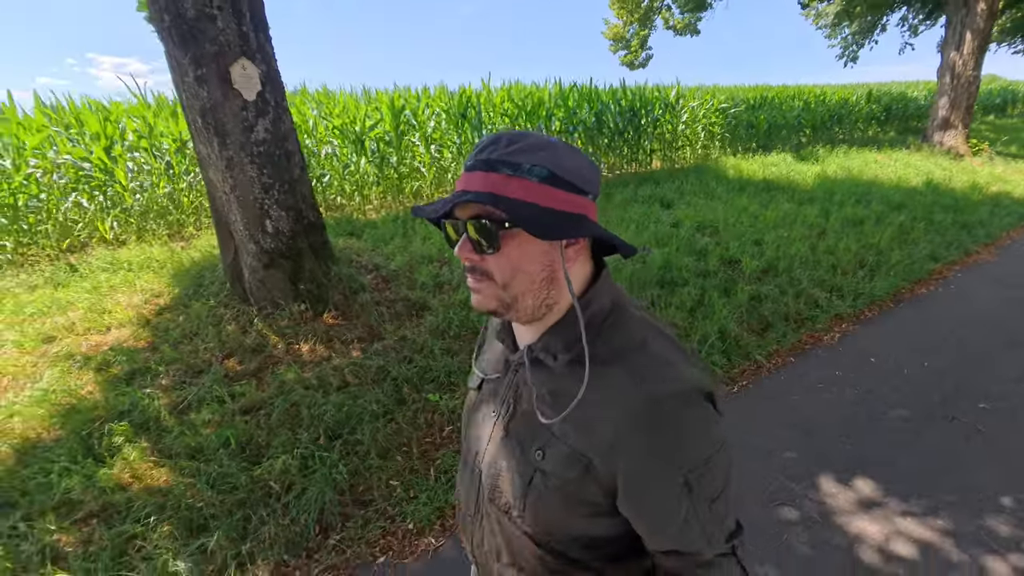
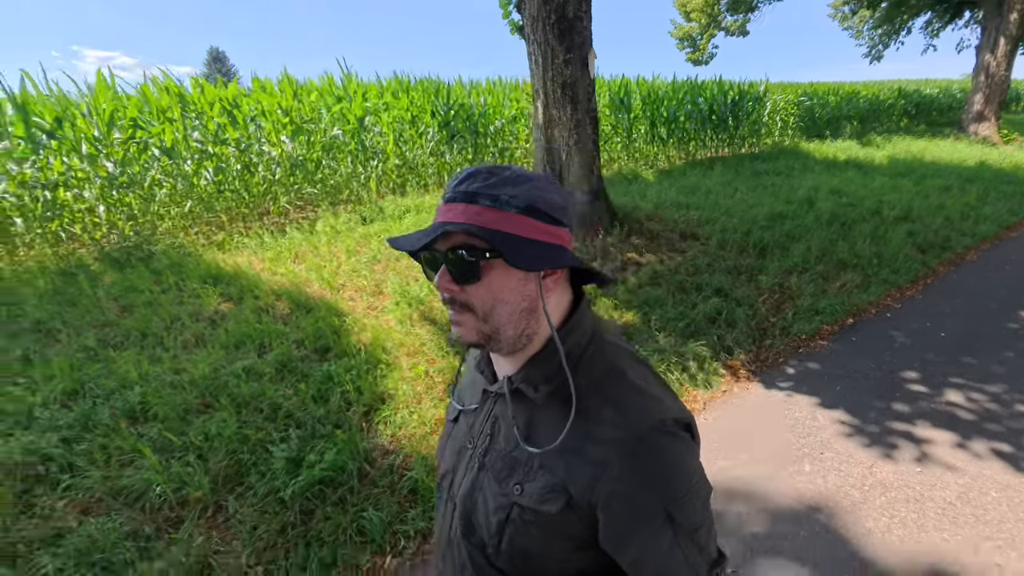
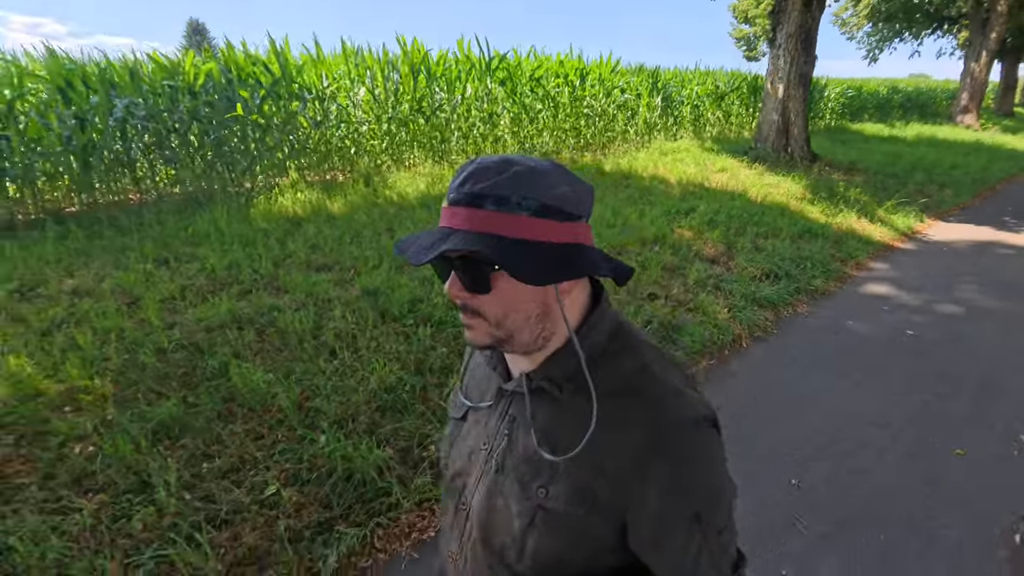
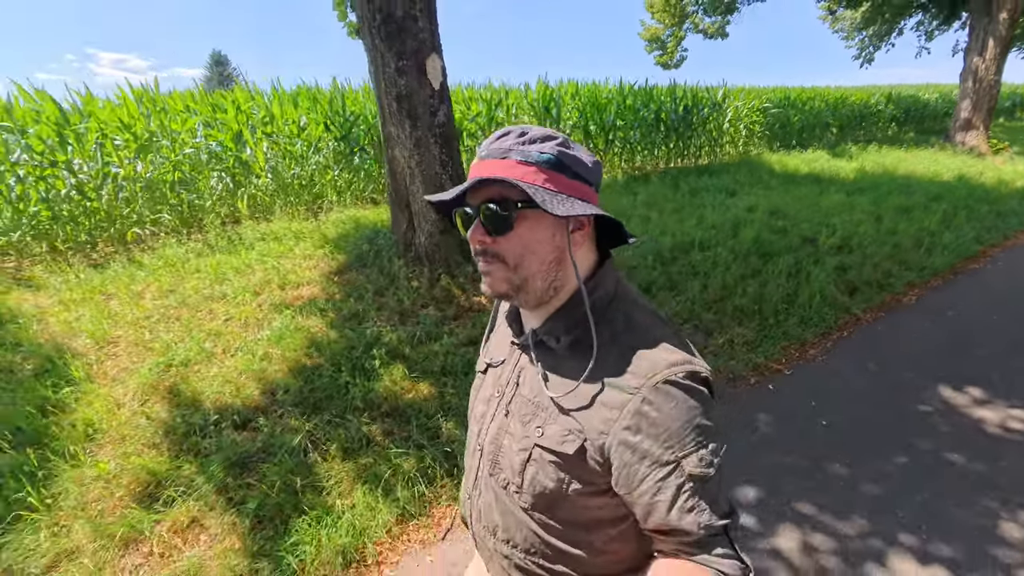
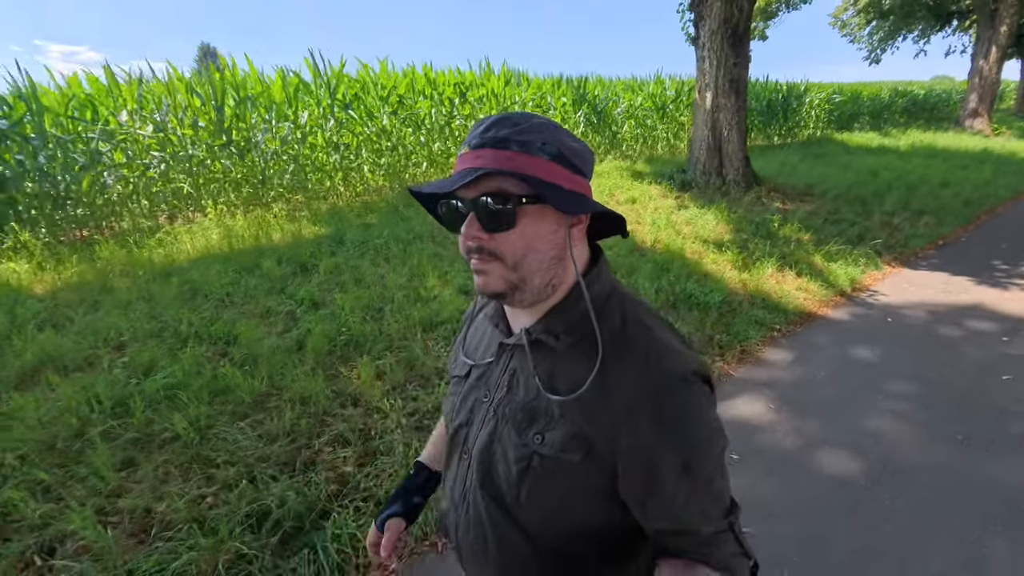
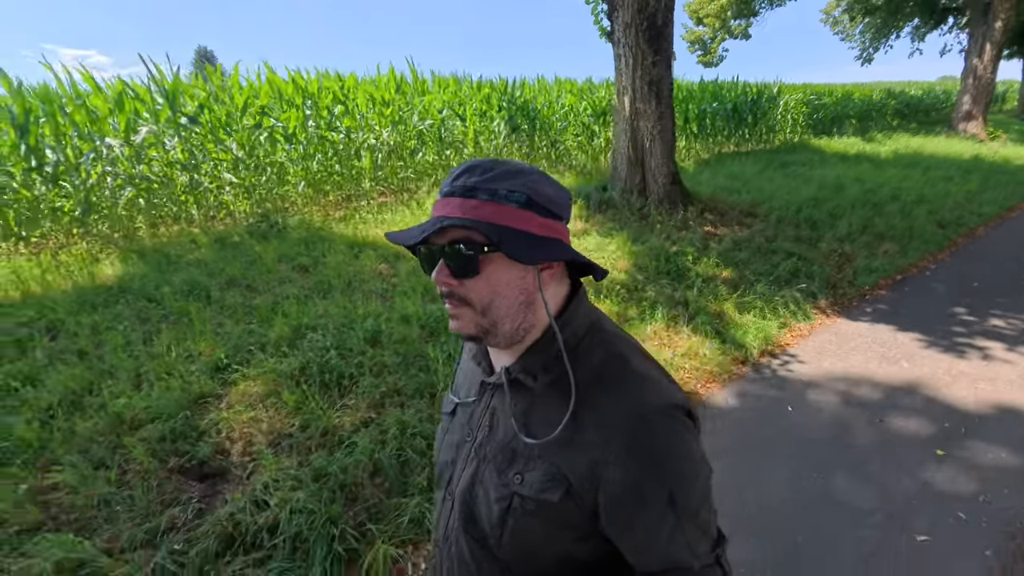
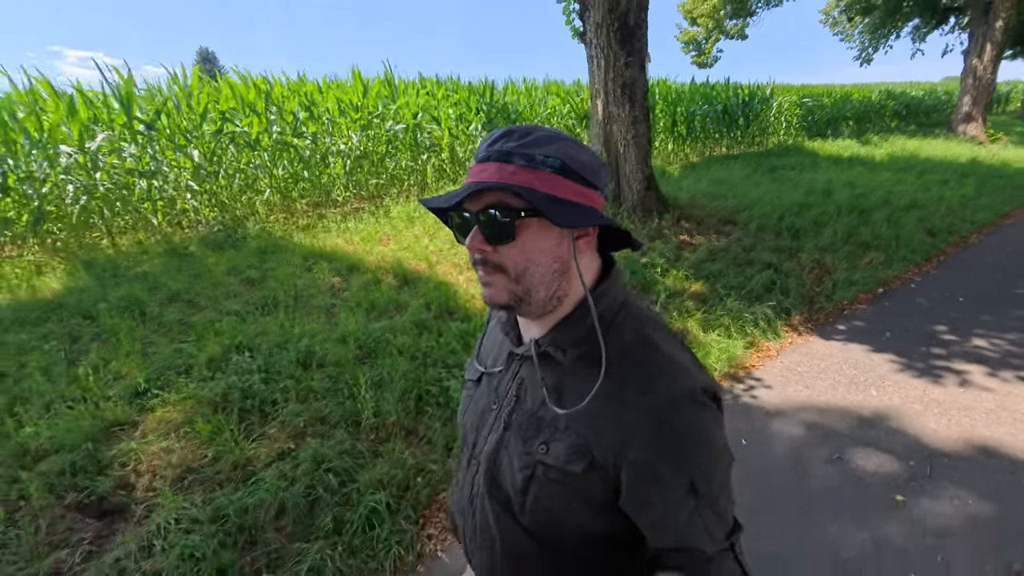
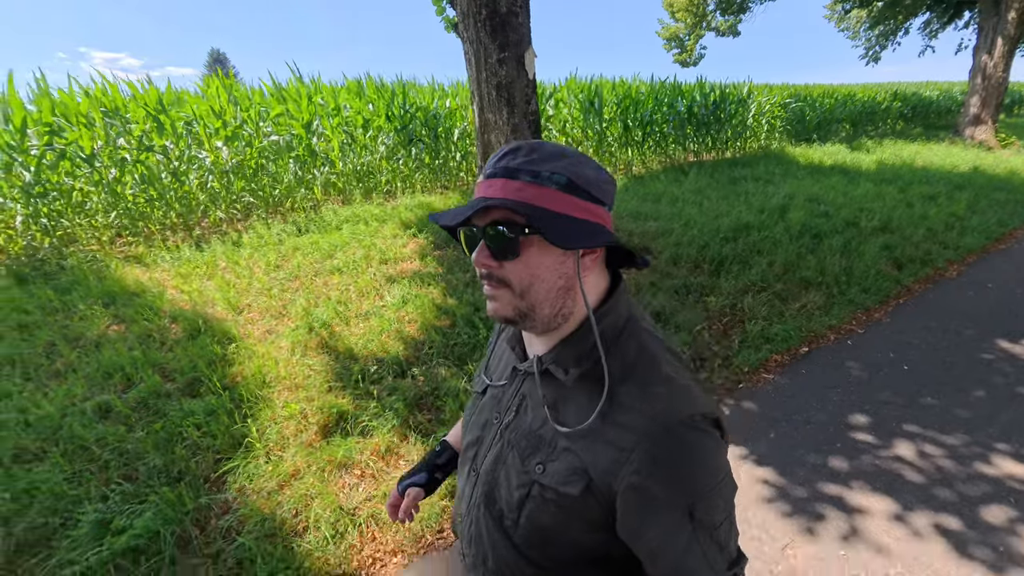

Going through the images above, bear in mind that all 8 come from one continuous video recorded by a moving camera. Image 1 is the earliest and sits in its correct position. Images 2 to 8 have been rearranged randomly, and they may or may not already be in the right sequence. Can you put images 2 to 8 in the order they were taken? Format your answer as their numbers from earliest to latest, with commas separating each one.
4, 8, 2, 7, 6, 5, 3
